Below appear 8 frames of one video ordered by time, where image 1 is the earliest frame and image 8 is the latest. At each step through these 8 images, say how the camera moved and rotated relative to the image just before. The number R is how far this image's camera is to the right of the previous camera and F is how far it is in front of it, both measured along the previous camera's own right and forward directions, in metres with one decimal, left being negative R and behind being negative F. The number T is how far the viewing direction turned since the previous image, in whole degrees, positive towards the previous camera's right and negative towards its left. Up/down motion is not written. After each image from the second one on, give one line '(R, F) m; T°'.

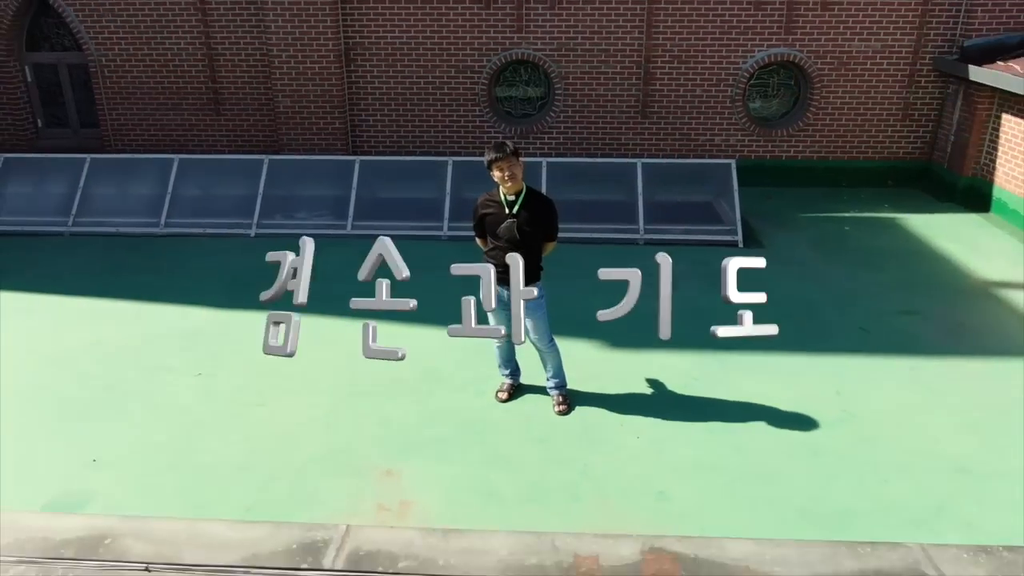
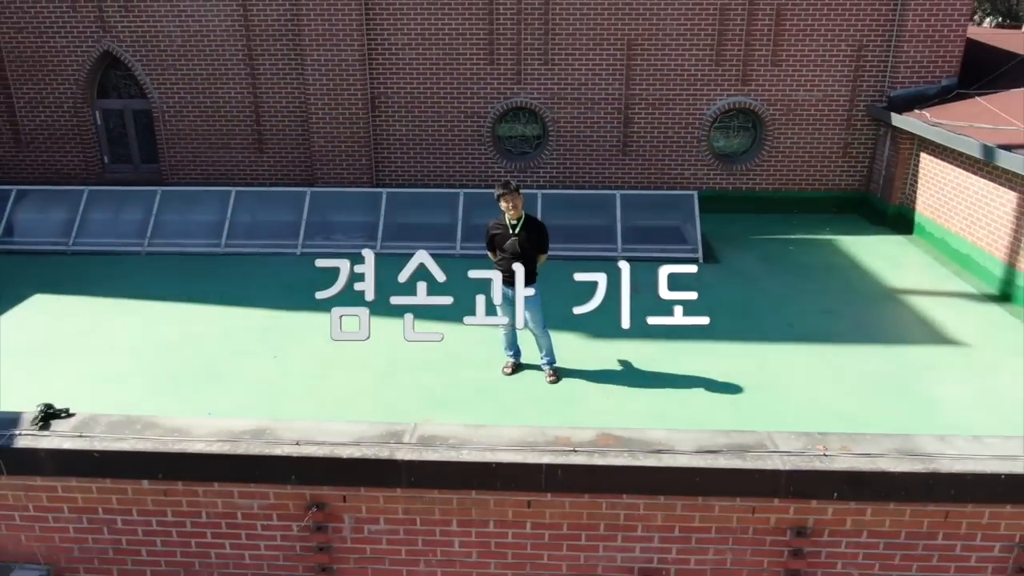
(0.0, -1.5) m; 0°
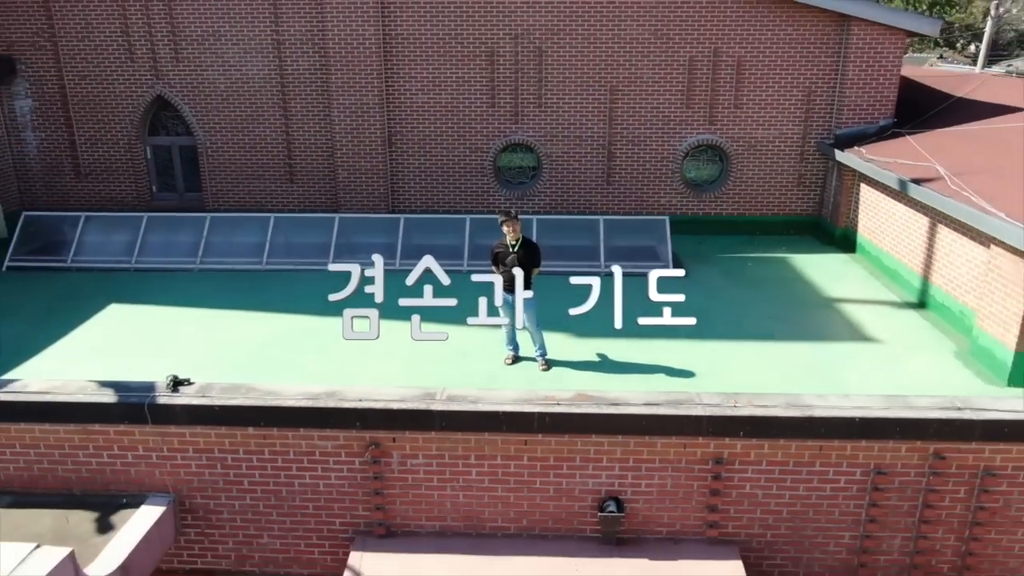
(0.0, -1.6) m; 0°
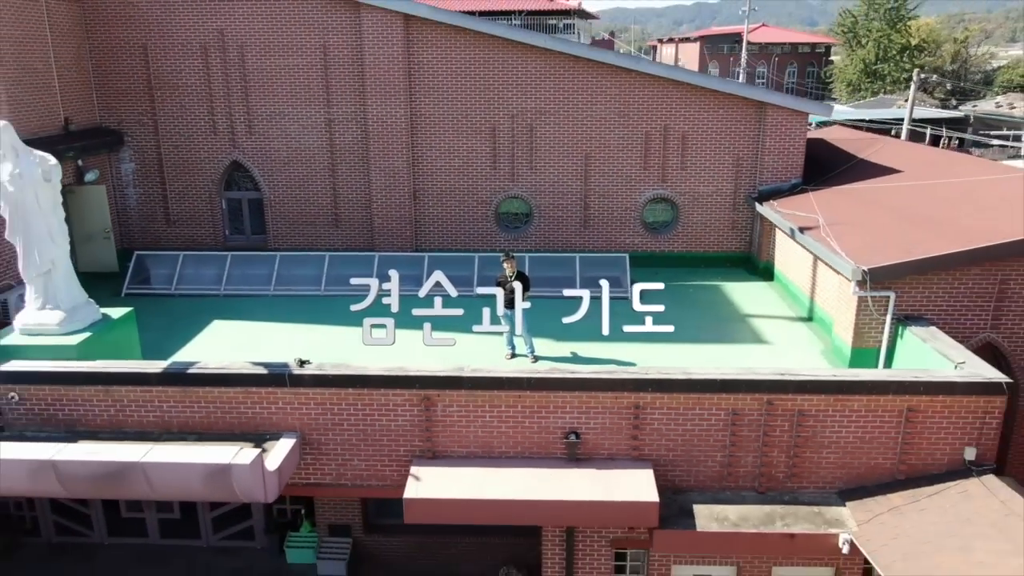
(0.0, -3.4) m; 0°
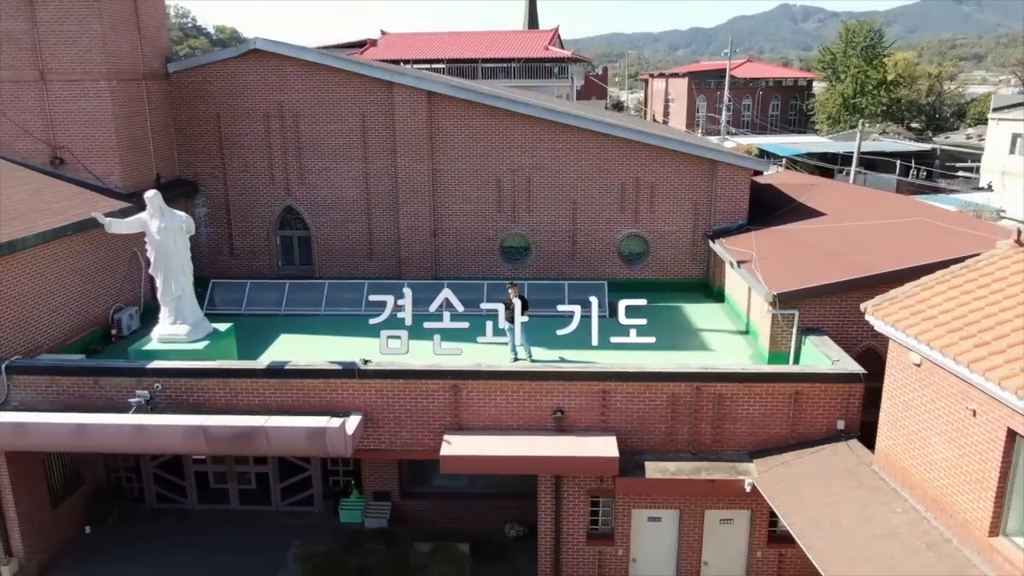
(-0.1, -3.6) m; 0°
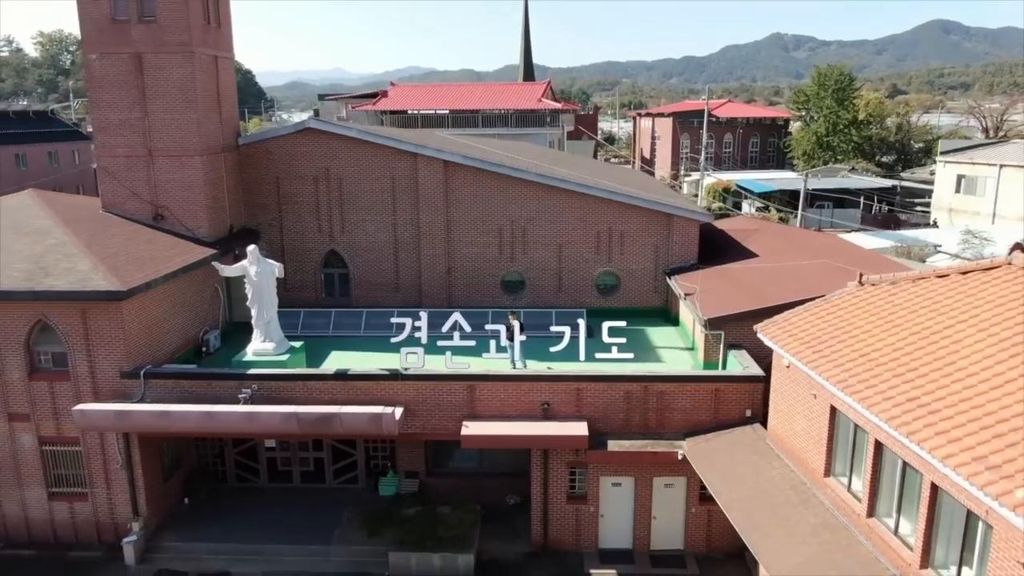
(-0.1, -4.8) m; 0°
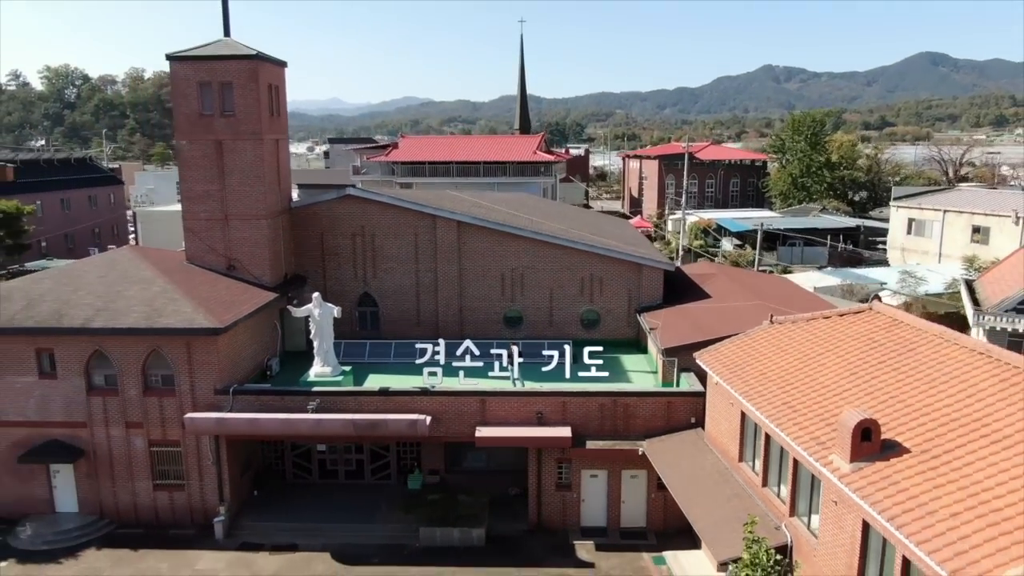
(-0.2, -5.5) m; 0°
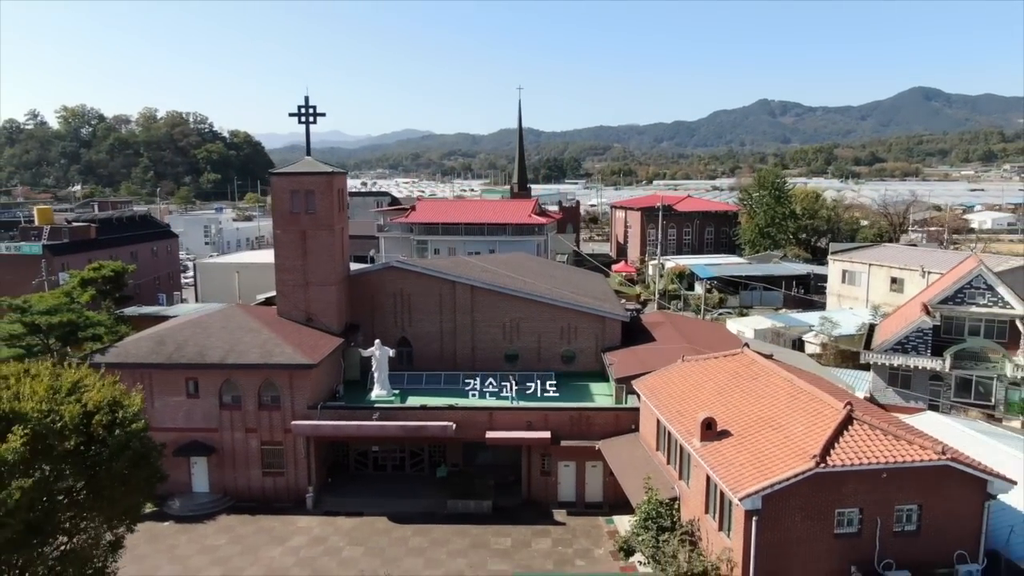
(0.0, -10.8) m; 0°
